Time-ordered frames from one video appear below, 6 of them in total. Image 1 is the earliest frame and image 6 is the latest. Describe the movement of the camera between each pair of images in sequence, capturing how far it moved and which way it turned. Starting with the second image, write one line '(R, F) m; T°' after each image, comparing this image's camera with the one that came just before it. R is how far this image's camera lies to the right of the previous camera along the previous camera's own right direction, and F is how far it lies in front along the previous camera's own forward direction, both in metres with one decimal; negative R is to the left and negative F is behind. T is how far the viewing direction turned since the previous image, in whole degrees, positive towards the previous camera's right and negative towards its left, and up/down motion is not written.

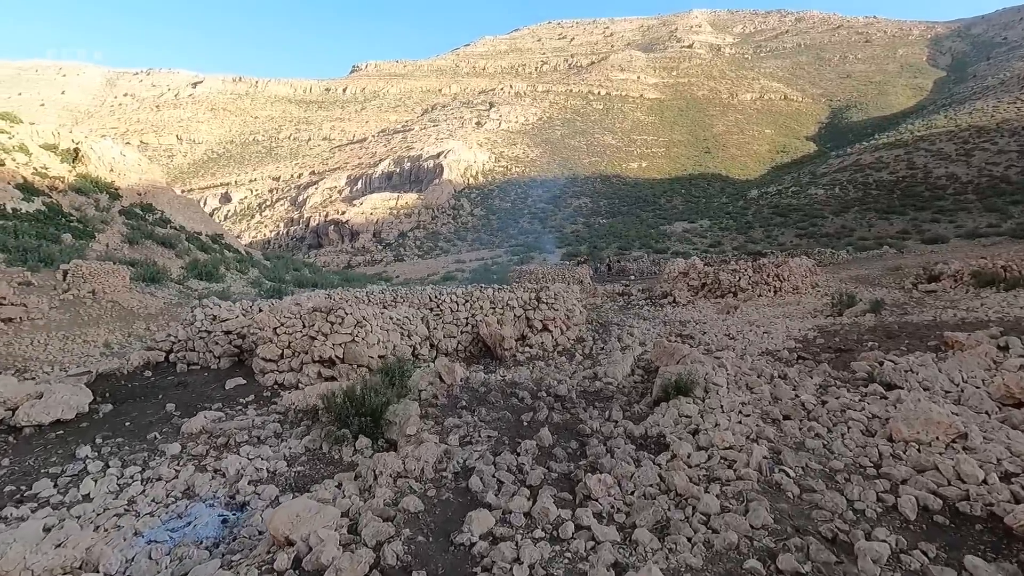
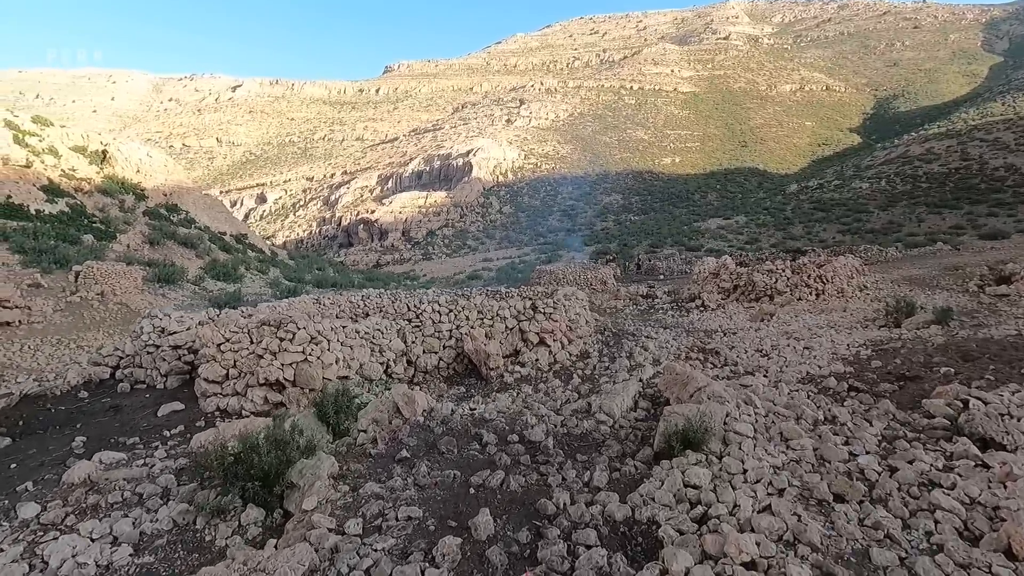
(+0.5, +1.0) m; -3°
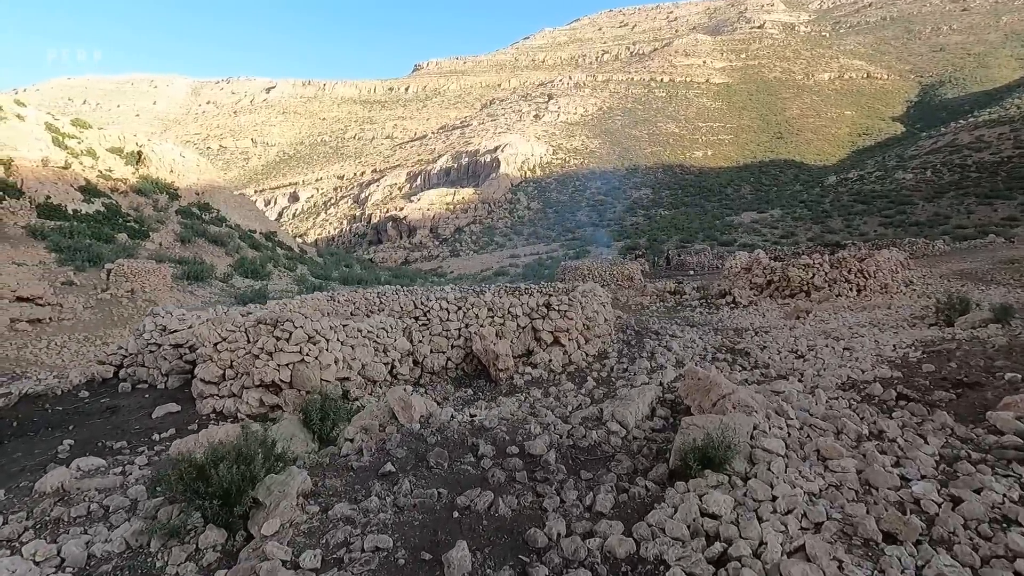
(+0.2, +0.4) m; -3°
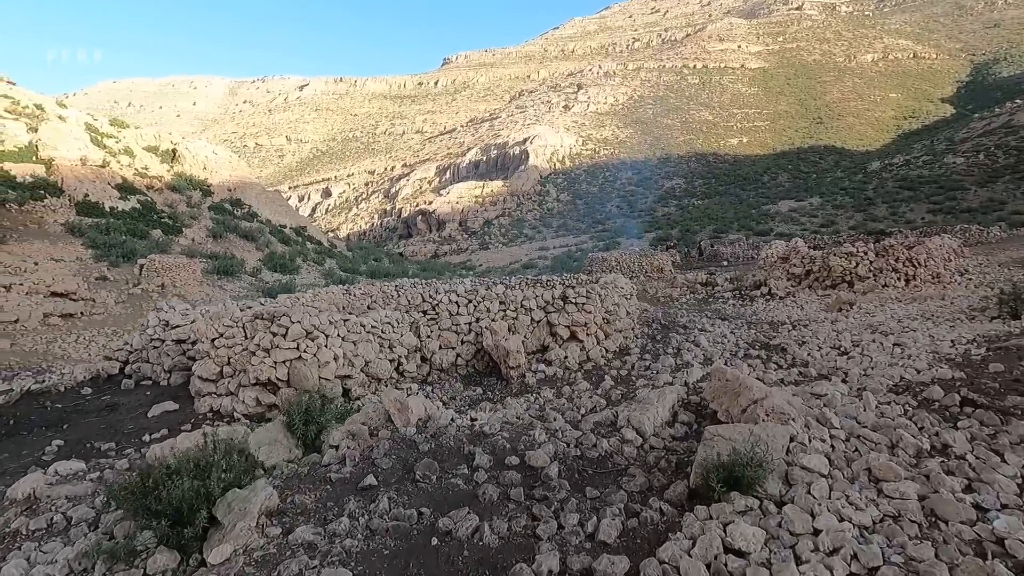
(+0.2, +0.4) m; -3°
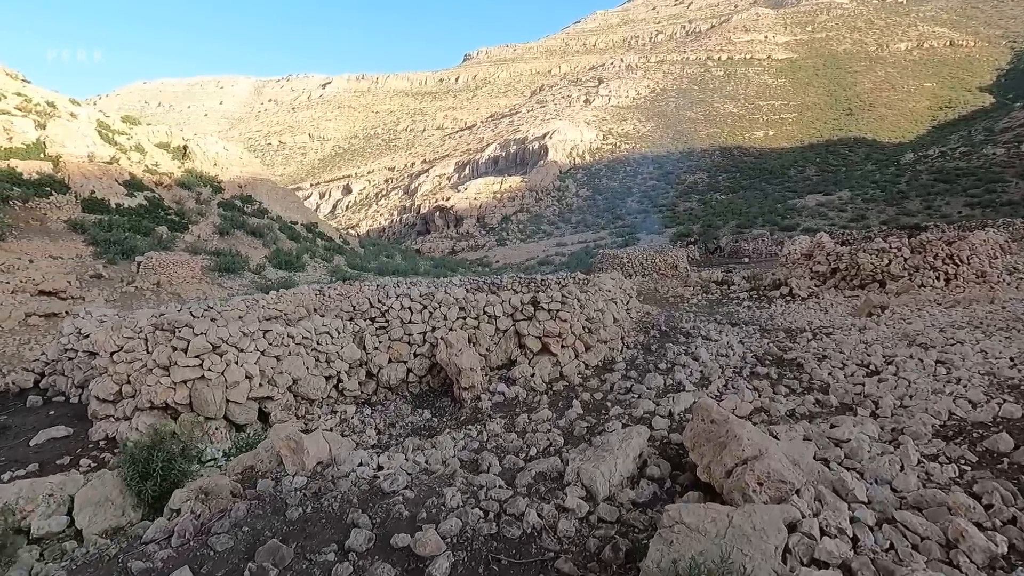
(+0.5, +0.8) m; -2°
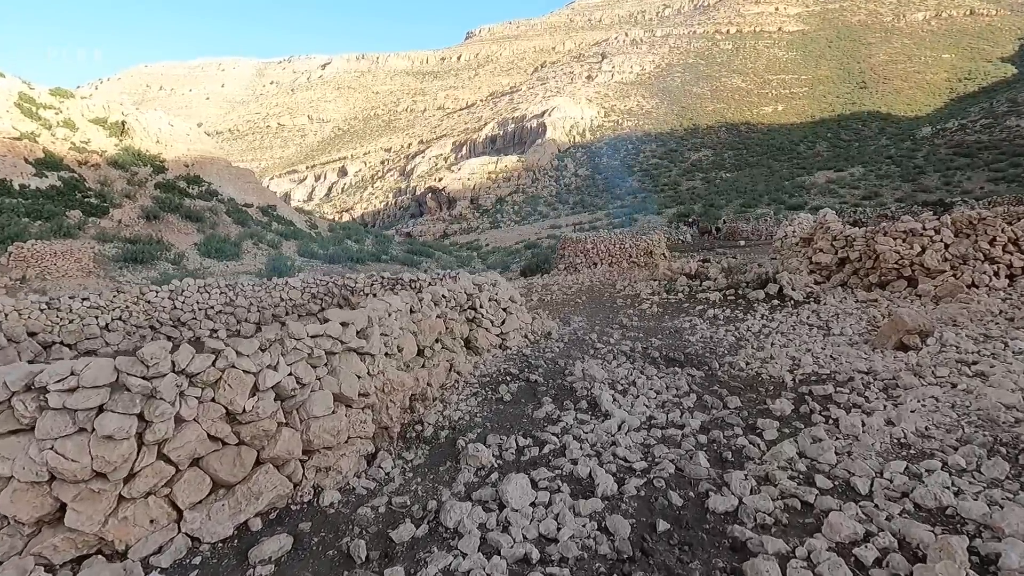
(+1.8, +2.9) m; -1°
